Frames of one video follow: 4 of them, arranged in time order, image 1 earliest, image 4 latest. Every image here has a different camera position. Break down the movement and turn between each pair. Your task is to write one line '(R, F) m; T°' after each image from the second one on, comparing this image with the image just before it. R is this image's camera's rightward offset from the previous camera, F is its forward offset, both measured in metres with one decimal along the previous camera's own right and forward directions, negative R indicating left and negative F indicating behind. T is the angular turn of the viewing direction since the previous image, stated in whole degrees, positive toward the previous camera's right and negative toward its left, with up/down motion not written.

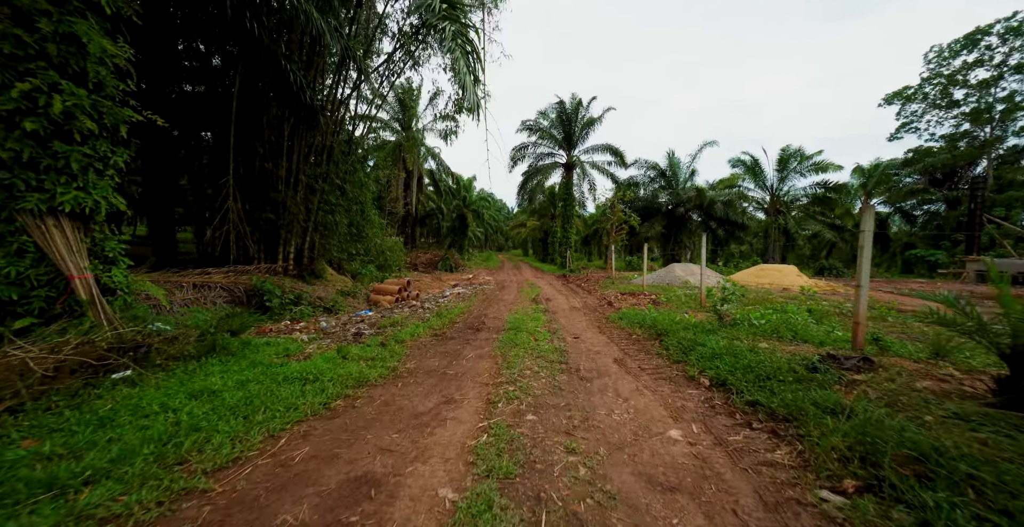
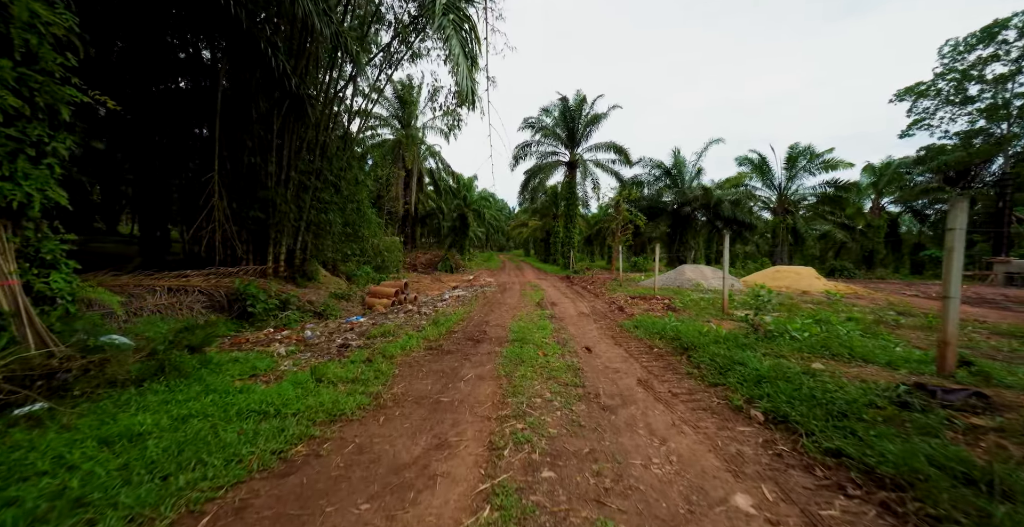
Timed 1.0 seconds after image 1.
(0.0, +0.5) m; 0°
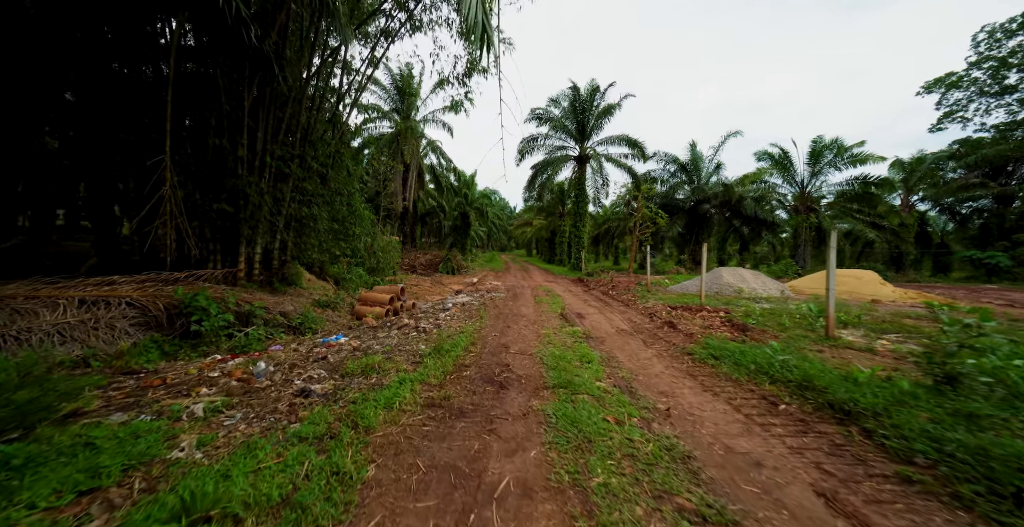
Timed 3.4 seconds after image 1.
(-0.3, +1.4) m; 0°
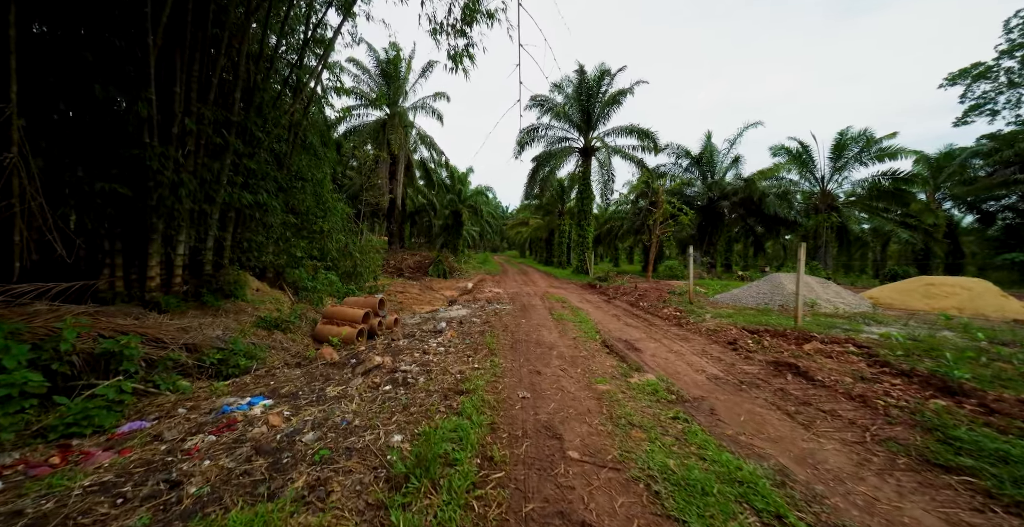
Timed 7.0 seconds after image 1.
(-0.4, +2.1) m; +1°
